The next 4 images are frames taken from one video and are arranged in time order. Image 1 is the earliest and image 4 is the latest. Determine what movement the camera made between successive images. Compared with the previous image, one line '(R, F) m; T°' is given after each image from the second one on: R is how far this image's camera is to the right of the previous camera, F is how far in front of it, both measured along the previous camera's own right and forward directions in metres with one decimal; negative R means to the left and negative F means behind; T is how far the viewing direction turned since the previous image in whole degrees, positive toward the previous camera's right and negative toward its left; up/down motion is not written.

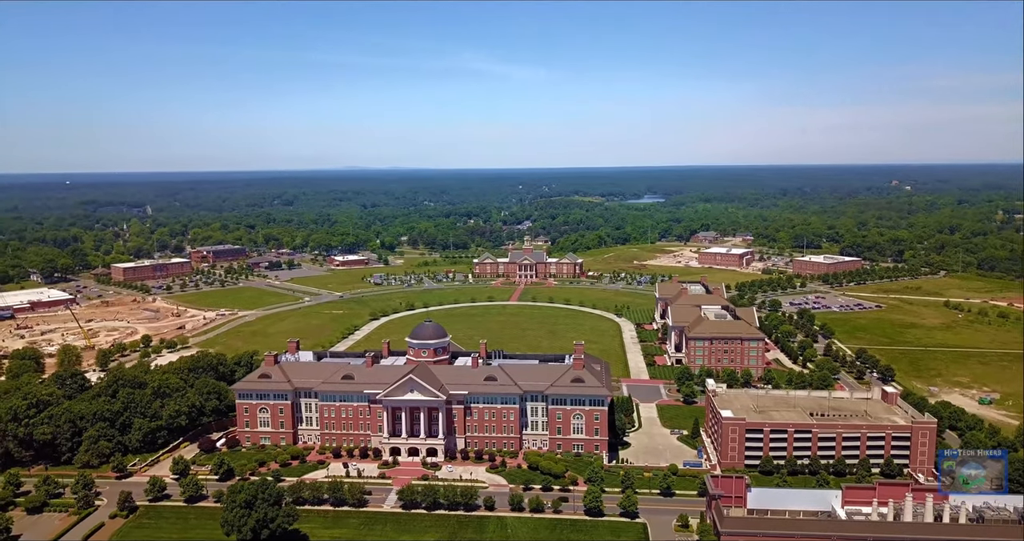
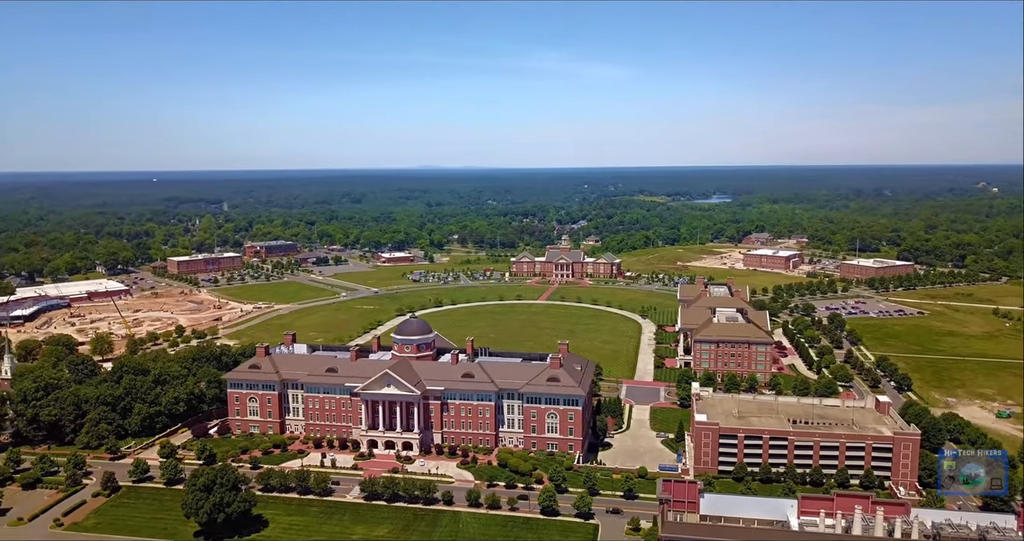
(+3.8, +0.1) m; -5°
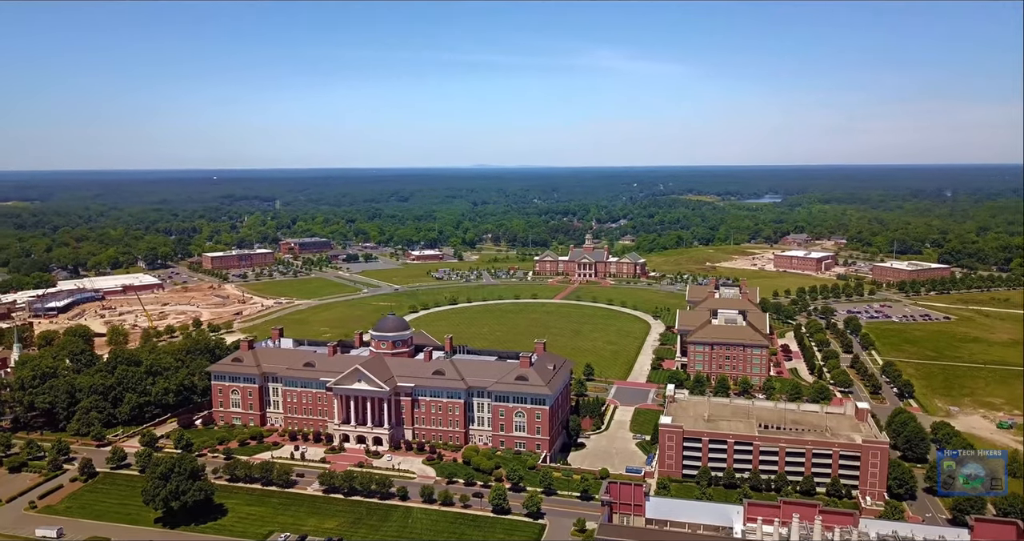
(+3.4, +0.1) m; -4°
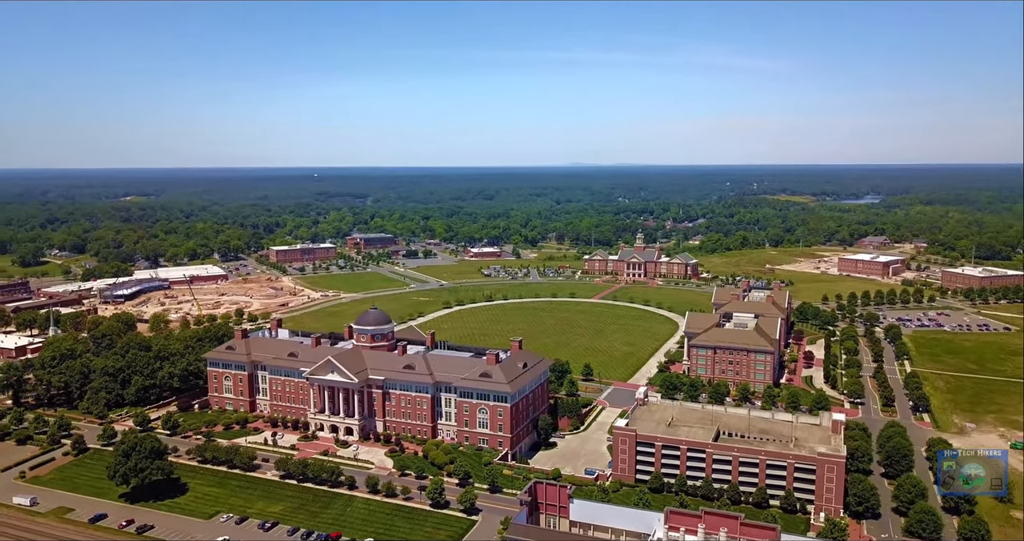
(+5.2, +0.3) m; -7°
